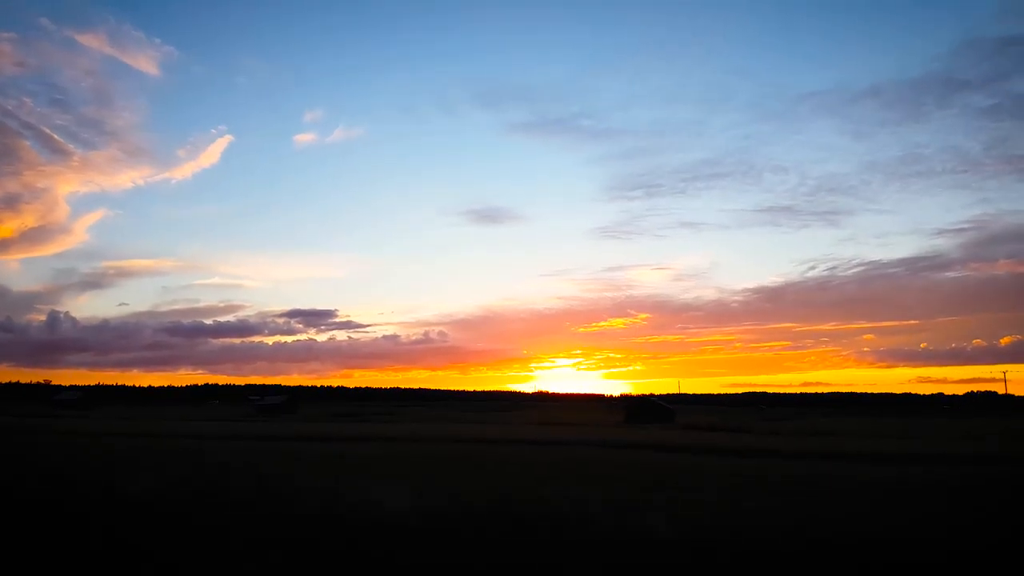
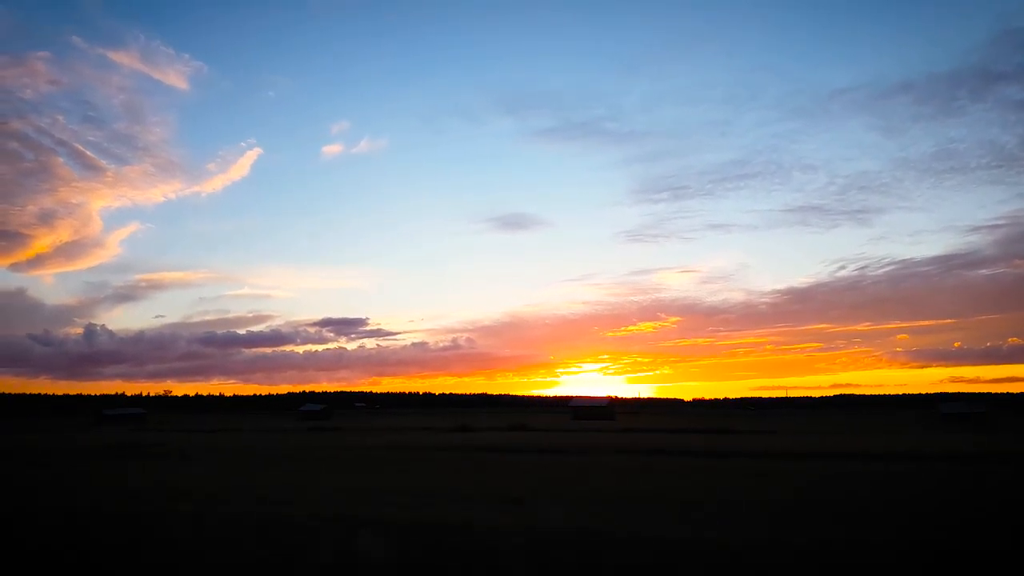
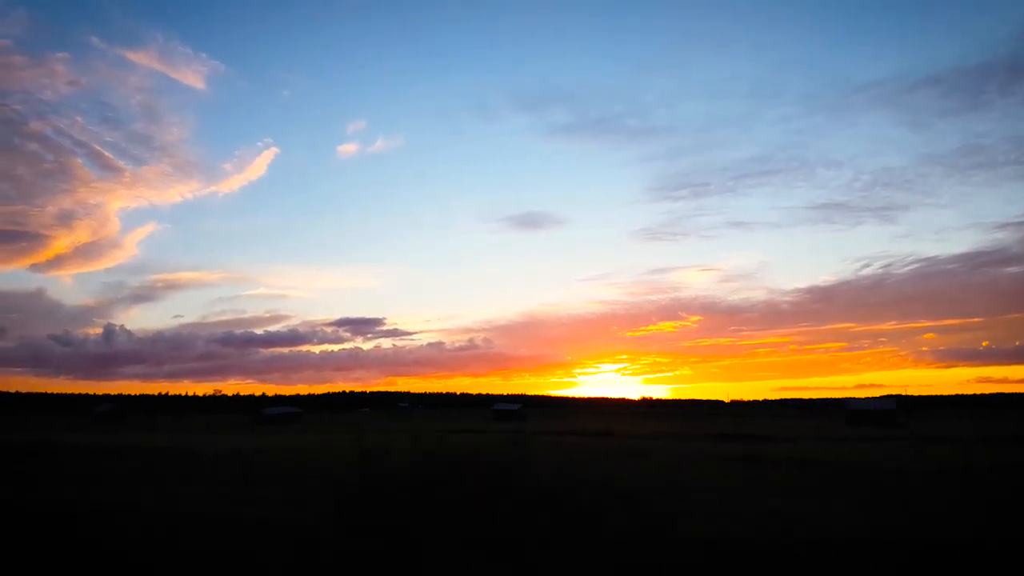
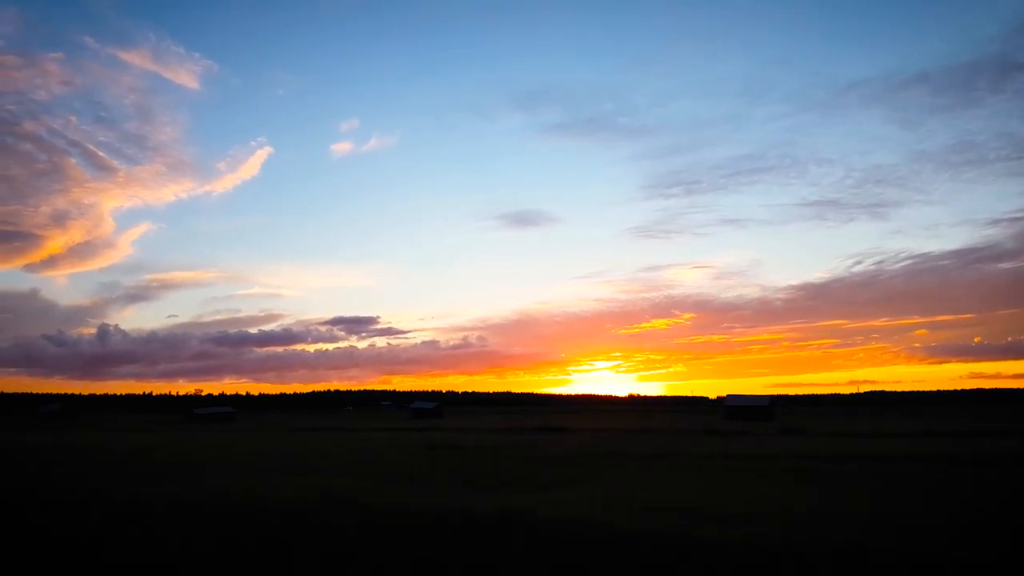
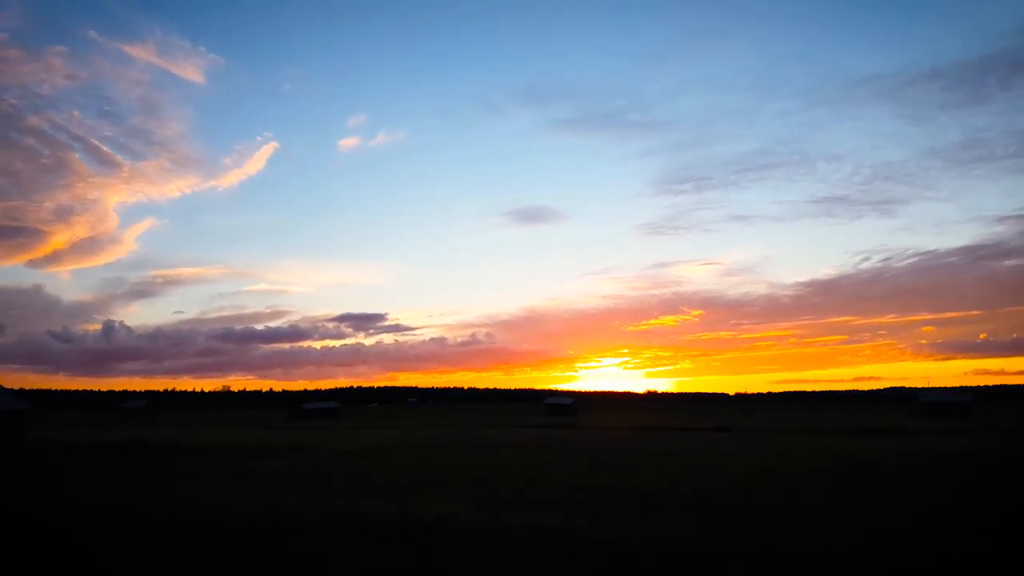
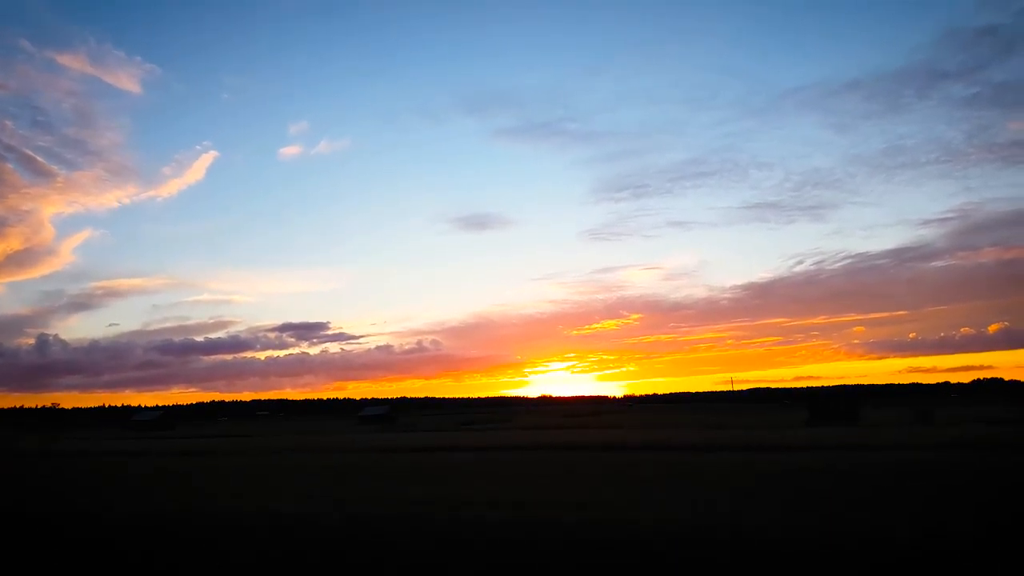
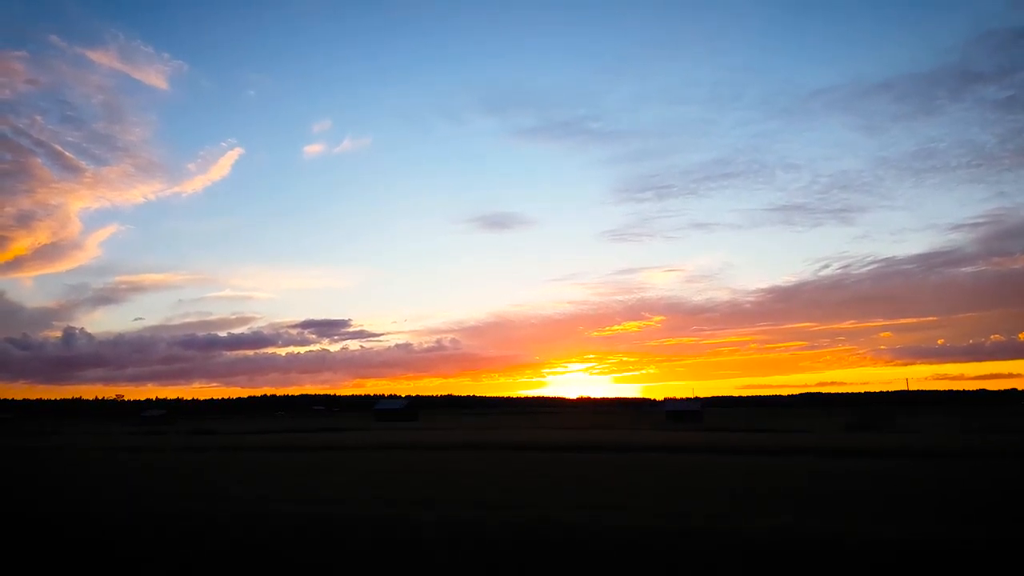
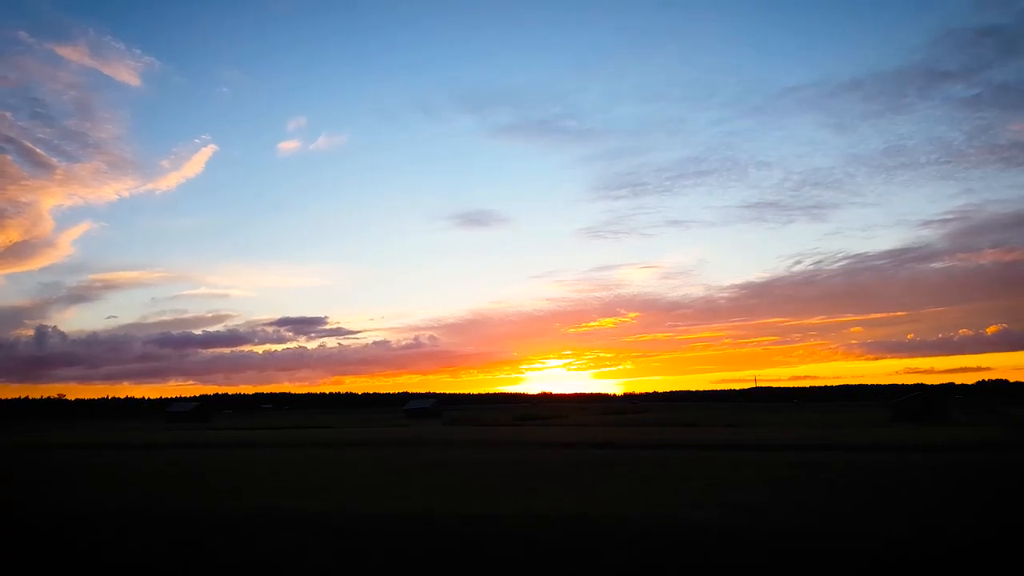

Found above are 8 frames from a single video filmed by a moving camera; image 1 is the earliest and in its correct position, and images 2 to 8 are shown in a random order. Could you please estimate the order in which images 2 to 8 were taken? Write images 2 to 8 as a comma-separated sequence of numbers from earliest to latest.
6, 8, 7, 2, 4, 3, 5
